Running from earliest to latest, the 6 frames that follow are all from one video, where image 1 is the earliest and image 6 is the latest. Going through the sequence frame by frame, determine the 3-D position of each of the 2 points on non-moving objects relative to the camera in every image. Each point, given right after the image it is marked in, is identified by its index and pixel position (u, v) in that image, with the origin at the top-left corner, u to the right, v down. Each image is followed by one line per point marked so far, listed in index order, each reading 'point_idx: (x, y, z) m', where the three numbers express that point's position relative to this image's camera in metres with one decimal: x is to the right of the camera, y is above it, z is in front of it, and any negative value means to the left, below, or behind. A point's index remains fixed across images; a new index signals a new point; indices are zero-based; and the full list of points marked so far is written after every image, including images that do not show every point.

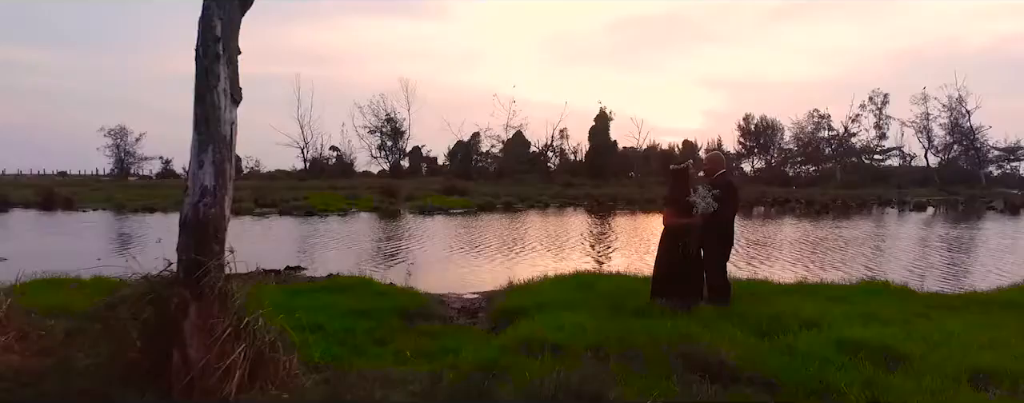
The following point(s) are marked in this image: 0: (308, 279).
0: (-4.6, -1.7, +13.6) m
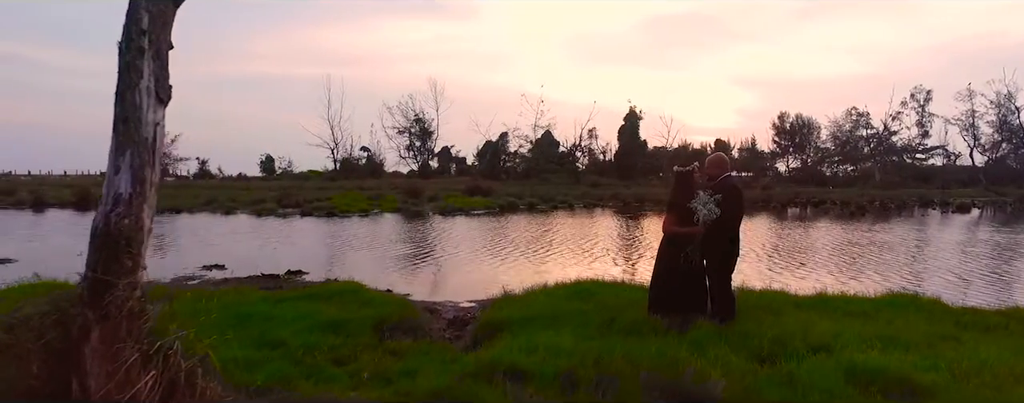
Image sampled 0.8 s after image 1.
0: (-4.5, -1.8, +13.3) m
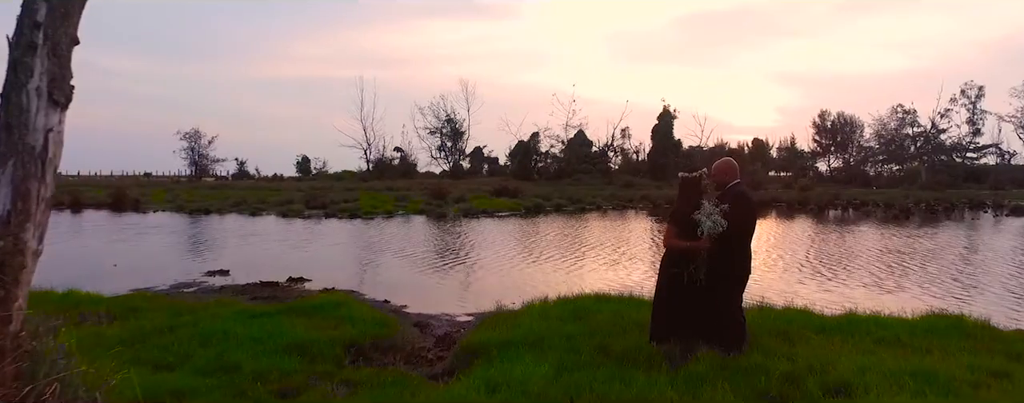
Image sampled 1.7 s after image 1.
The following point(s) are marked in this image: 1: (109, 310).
0: (-4.4, -1.9, +12.8) m
1: (-6.3, -1.7, +9.6) m
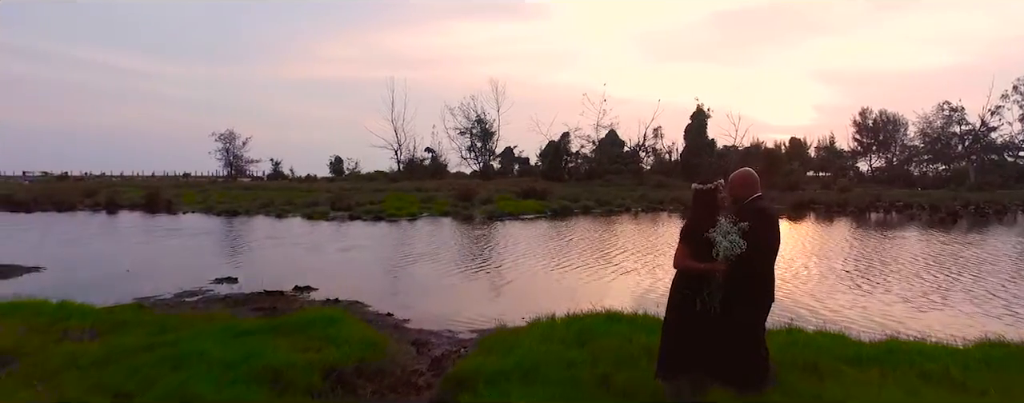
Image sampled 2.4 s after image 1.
0: (-4.2, -2.0, +12.3) m
1: (-6.2, -1.8, +9.2) m
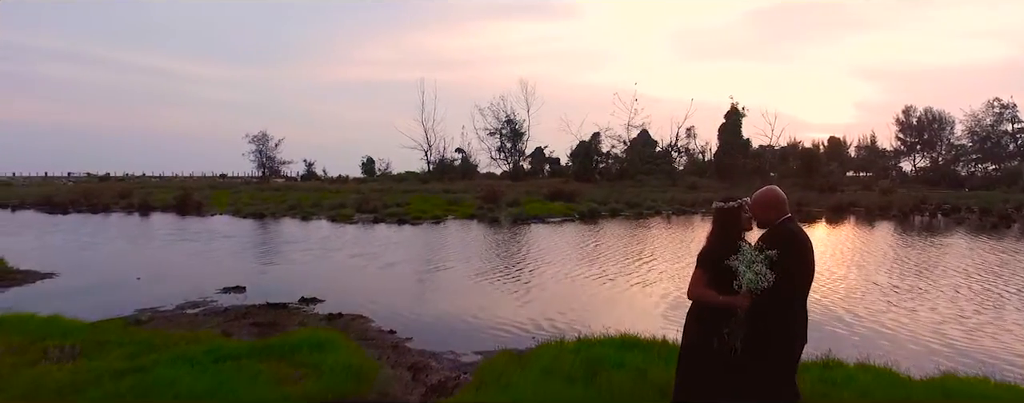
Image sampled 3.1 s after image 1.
0: (-4.0, -2.2, +11.7) m
1: (-6.2, -2.0, +8.7) m
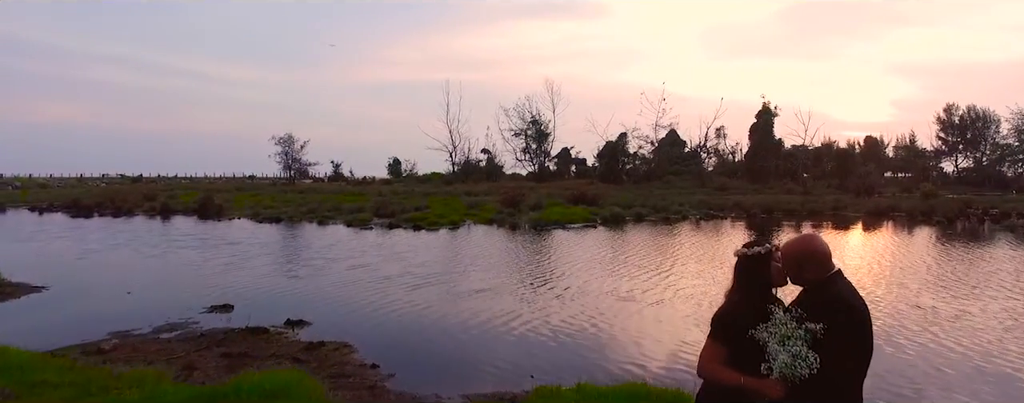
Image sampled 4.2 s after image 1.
0: (-4.0, -2.5, +10.6) m
1: (-6.3, -2.3, +7.7) m
